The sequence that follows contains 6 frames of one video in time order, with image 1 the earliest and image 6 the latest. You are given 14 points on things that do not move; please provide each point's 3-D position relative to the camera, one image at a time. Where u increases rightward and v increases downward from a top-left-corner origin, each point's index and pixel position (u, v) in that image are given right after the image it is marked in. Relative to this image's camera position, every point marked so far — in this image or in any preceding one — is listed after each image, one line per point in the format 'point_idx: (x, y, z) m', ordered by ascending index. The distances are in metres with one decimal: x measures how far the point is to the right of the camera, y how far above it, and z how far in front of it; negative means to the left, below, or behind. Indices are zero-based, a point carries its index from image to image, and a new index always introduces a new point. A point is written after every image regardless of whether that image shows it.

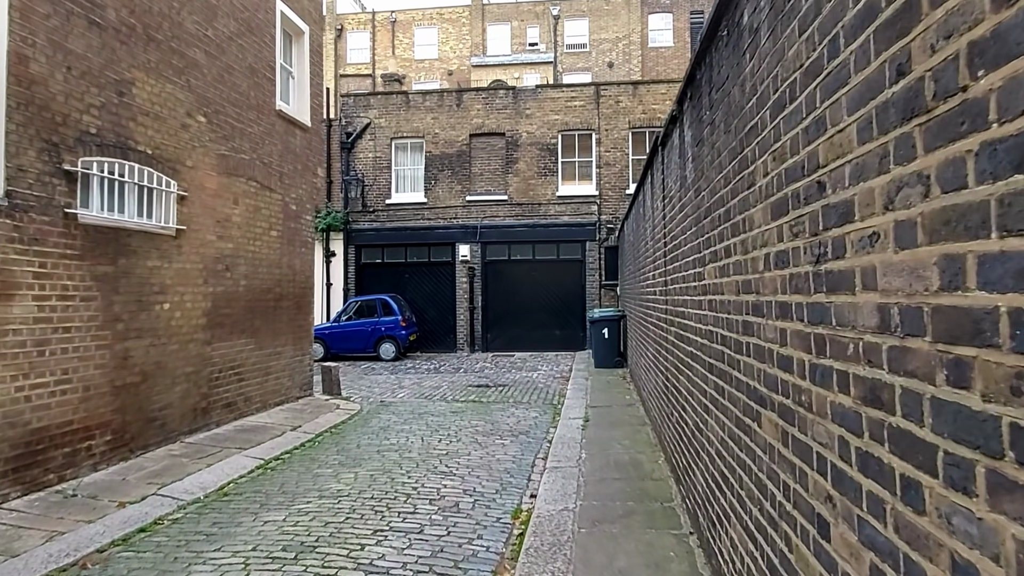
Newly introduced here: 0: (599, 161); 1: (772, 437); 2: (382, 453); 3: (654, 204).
0: (+2.5, +3.7, +19.9) m
1: (+1.0, -0.6, +2.5) m
2: (-1.5, -1.9, +7.7) m
3: (+1.6, +1.0, +7.8) m
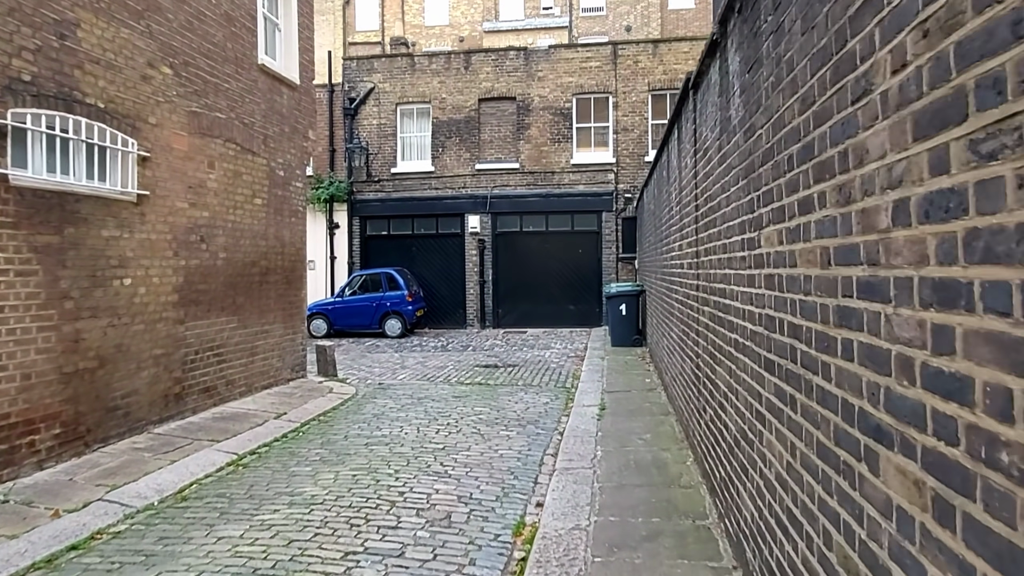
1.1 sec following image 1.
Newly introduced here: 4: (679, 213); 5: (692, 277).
0: (+2.9, +4.5, +18.8) m
1: (+0.9, -0.5, +1.6) m
2: (-1.4, -1.6, +6.8) m
3: (+1.7, +1.3, +6.7) m
4: (+1.7, +0.8, +6.9) m
5: (+1.6, +0.1, +5.9) m
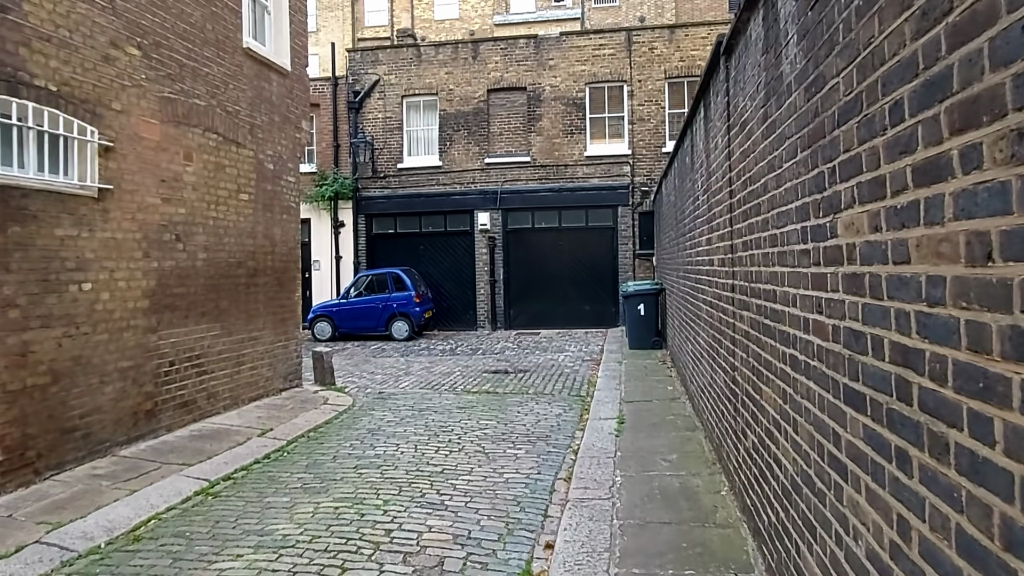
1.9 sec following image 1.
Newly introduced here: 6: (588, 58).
0: (+3.1, +4.5, +17.9) m
1: (+0.9, -0.5, +0.8) m
2: (-1.4, -1.6, +6.1) m
3: (+1.7, +1.3, +5.9) m
4: (+1.7, +0.8, +6.0) m
5: (+1.6, +0.1, +5.1) m
6: (+2.0, +6.1, +18.0) m
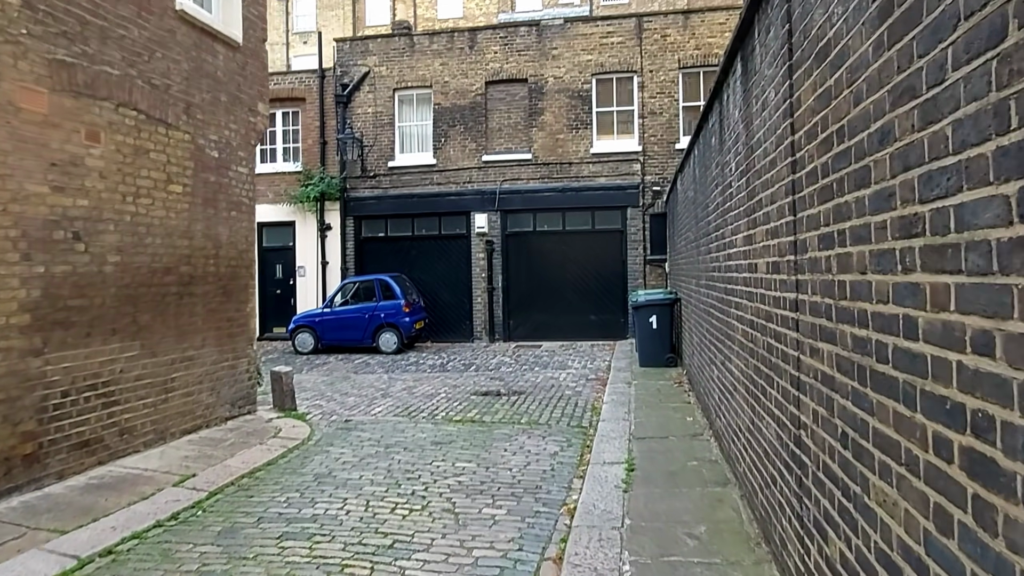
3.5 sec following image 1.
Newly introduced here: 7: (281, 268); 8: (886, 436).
0: (+3.1, +4.3, +16.4) m
1: (+0.6, -0.6, -0.7) m
2: (-1.6, -1.7, +4.6) m
3: (+1.5, +1.2, +4.4) m
4: (+1.6, +0.7, +4.6) m
5: (+1.4, 0.0, +3.6) m
6: (+2.0, +5.9, +16.6) m
7: (-6.2, +0.5, +18.3) m
8: (+1.1, -0.4, +2.1) m
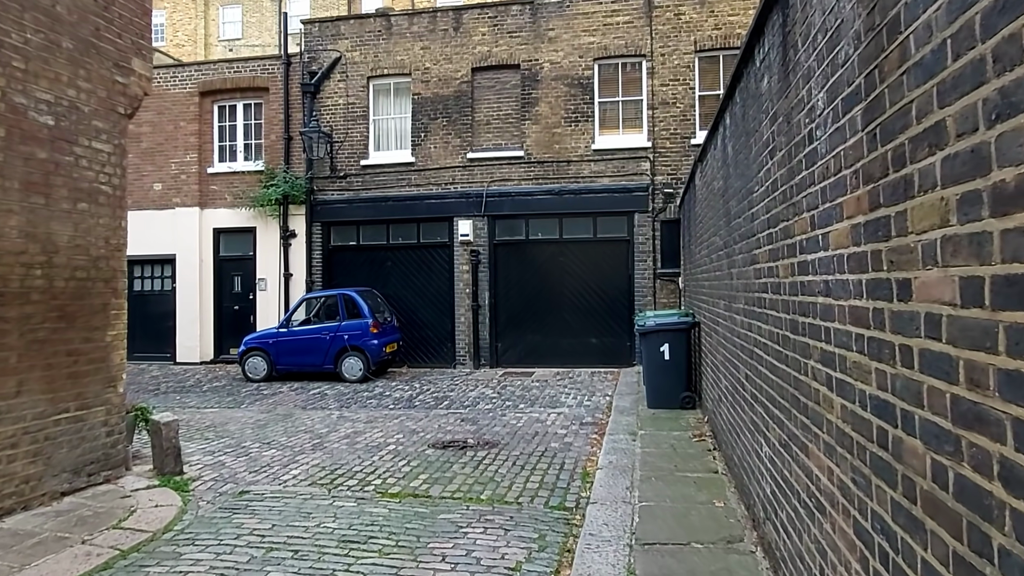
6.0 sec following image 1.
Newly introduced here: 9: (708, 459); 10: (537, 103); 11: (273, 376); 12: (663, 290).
0: (+2.9, +3.9, +14.2) m
1: (+0.1, -0.6, -3.0) m
2: (-2.0, -1.8, +2.3) m
3: (+1.1, +1.0, +2.1) m
4: (+1.1, +0.6, +2.3) m
5: (+1.0, -0.1, +1.3) m
6: (+1.8, +5.5, +14.4) m
7: (-6.5, +0.2, +16.1) m
8: (+0.7, -0.5, -0.2) m
9: (+1.9, -1.6, +6.5) m
10: (+0.5, +4.0, +14.5) m
11: (-4.9, -1.8, +13.8) m
12: (+3.2, 0.0, +14.1) m
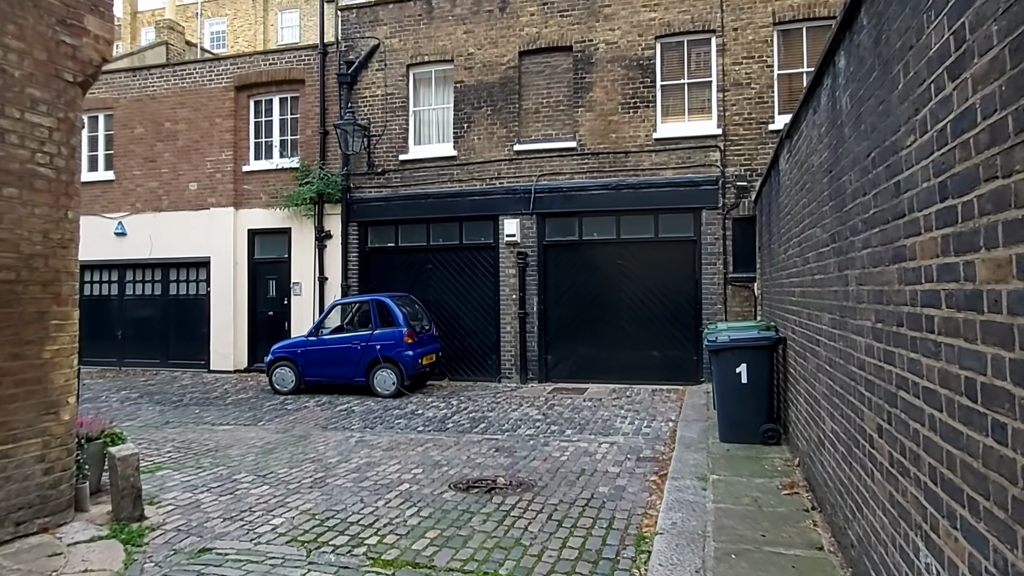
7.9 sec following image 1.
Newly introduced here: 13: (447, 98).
0: (+3.9, +3.8, +12.5) m
1: (-0.5, -0.6, -4.4) m
2: (-2.1, -1.9, +1.1) m
3: (+1.0, +1.0, +0.6) m
4: (+1.0, +0.5, +0.7) m
5: (+0.7, -0.1, -0.2) m
6: (+2.8, +5.4, +12.8) m
7: (-5.3, +0.1, +15.2) m
8: (+0.3, -0.5, -1.7) m
9: (+2.1, -1.7, +4.9) m
10: (+1.5, +3.8, +13.0) m
11: (-3.9, -1.9, +12.8) m
12: (+4.1, -0.1, +12.3) m
13: (-1.3, +4.0, +14.1) m
